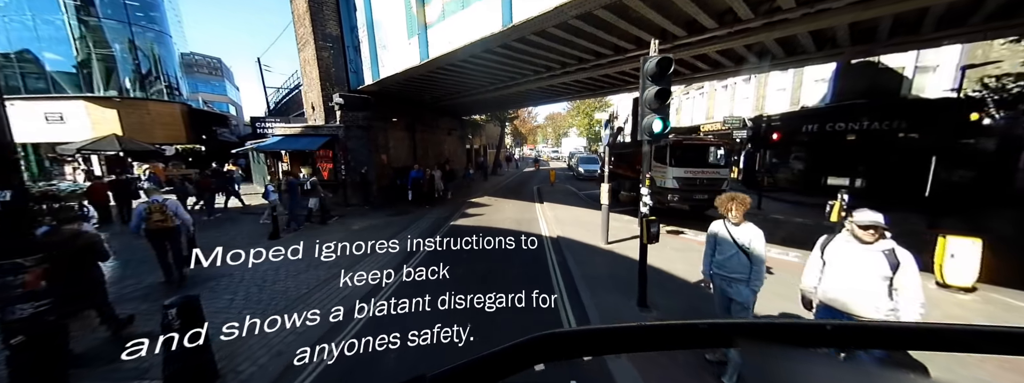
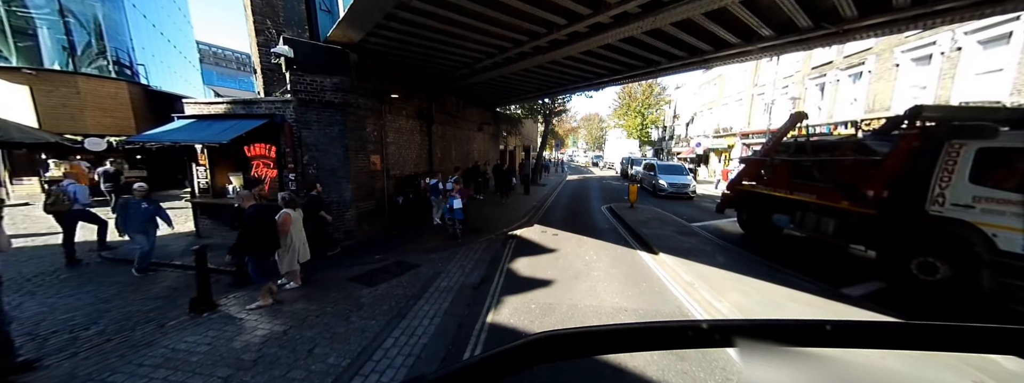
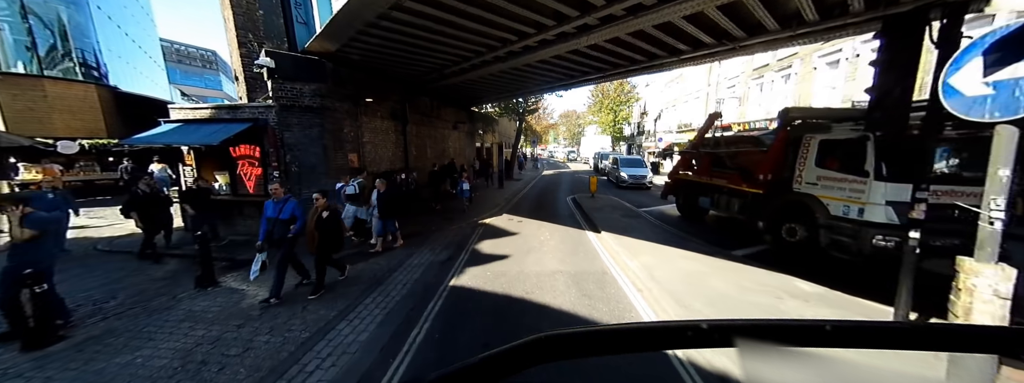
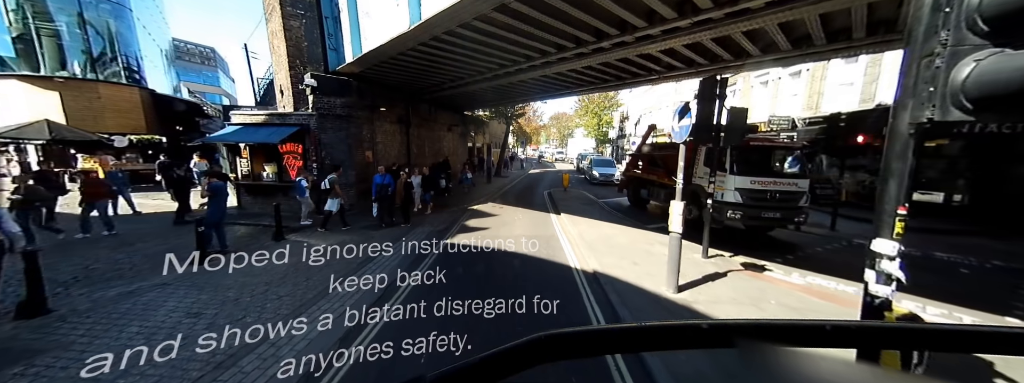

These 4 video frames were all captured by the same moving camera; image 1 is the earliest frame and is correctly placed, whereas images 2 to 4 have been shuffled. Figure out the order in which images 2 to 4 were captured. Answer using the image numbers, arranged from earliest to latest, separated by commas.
4, 3, 2
